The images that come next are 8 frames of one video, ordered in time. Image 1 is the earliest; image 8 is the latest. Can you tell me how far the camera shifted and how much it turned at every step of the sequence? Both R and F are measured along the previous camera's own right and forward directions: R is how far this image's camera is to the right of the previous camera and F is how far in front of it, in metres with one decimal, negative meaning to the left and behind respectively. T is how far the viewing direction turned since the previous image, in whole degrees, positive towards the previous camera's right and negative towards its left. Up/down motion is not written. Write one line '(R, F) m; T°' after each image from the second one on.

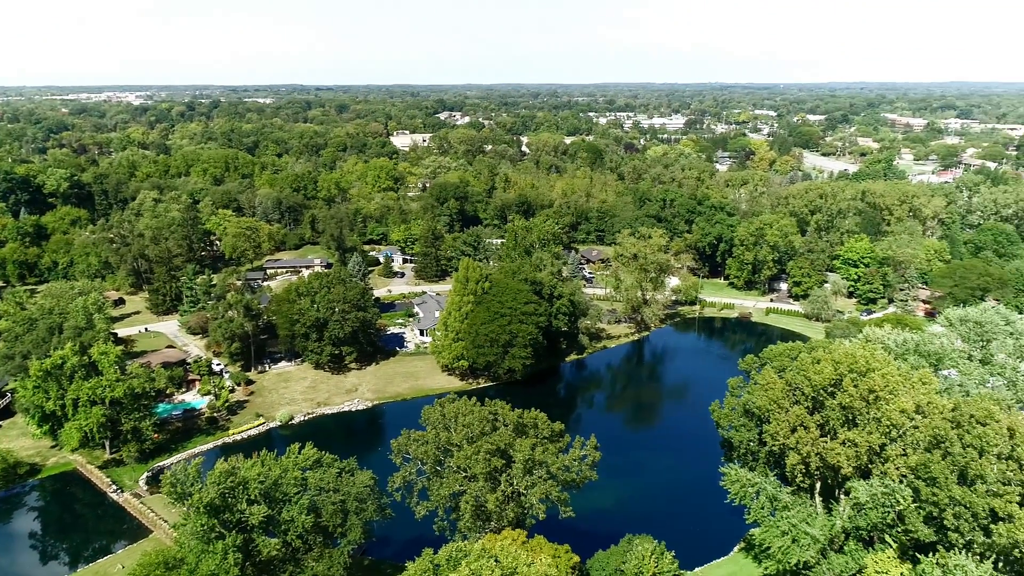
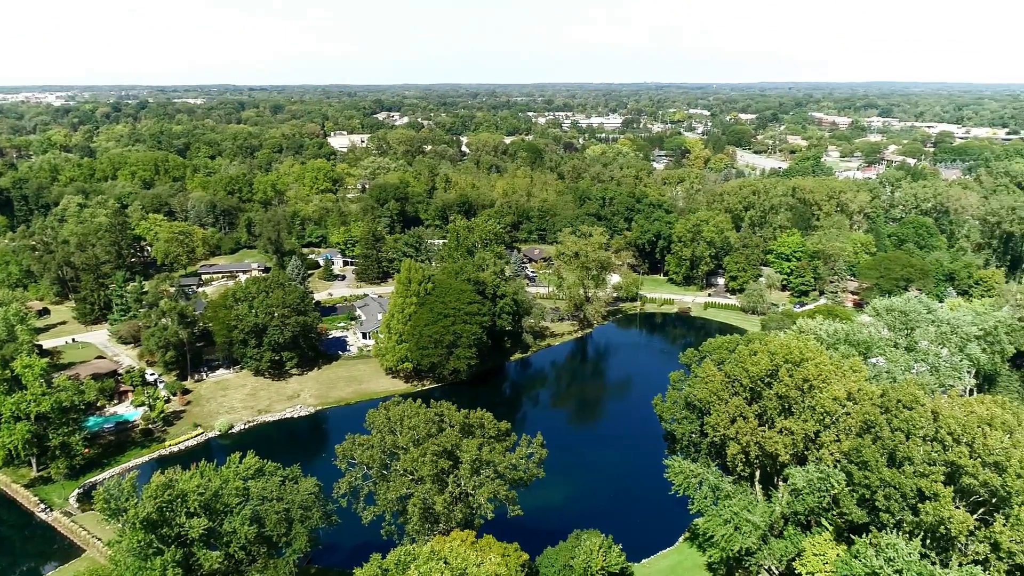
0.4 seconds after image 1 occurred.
(0.0, 0.0) m; +4°
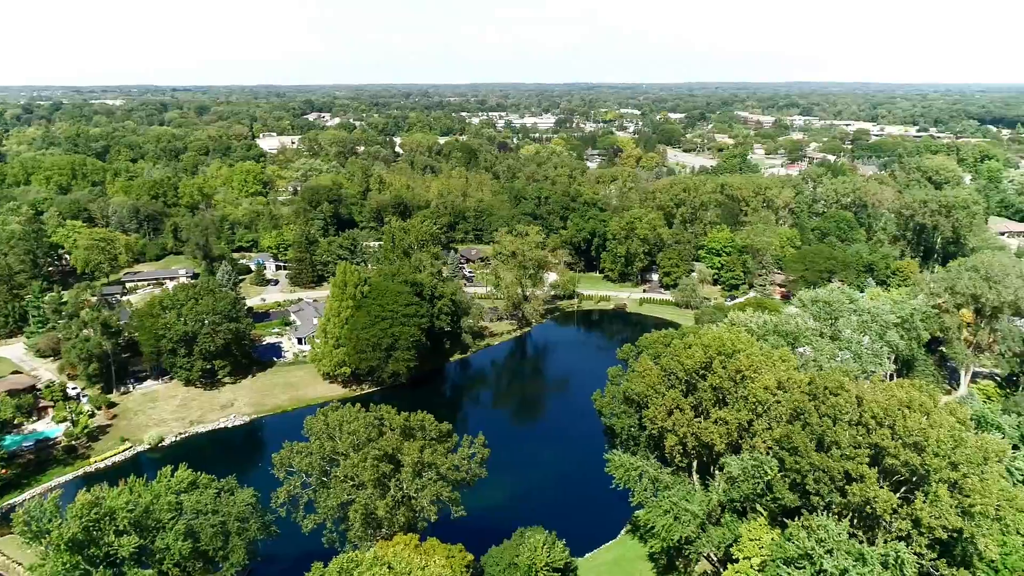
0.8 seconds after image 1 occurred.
(0.0, 0.0) m; +5°
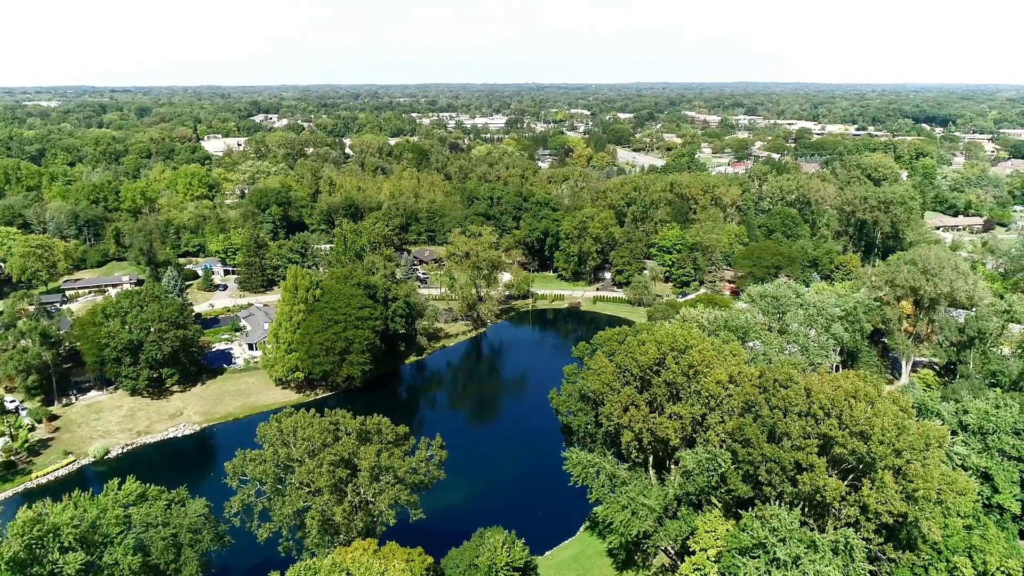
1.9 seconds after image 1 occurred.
(0.0, 0.0) m; +4°
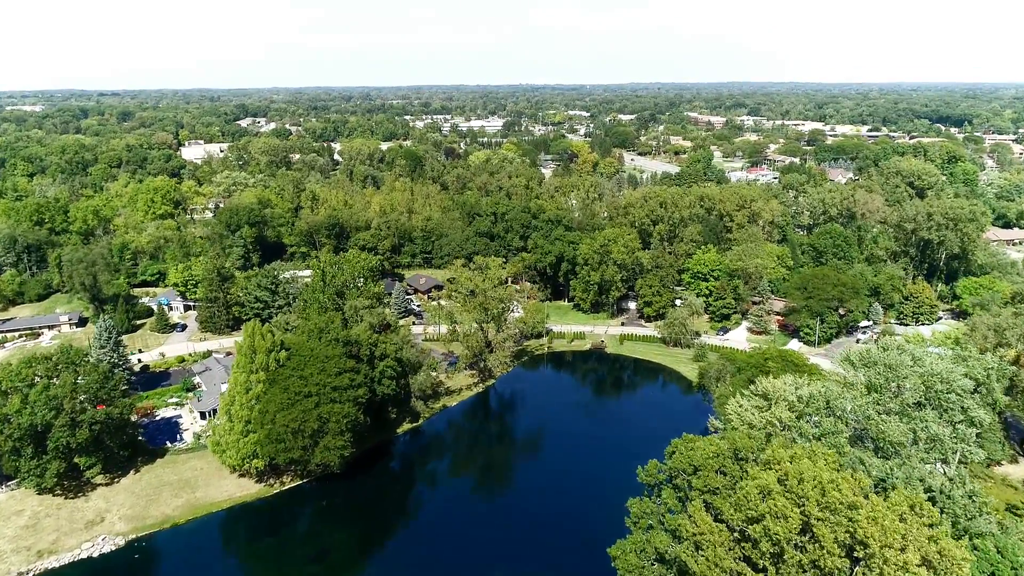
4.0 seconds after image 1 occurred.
(-1.0, +7.9) m; 0°
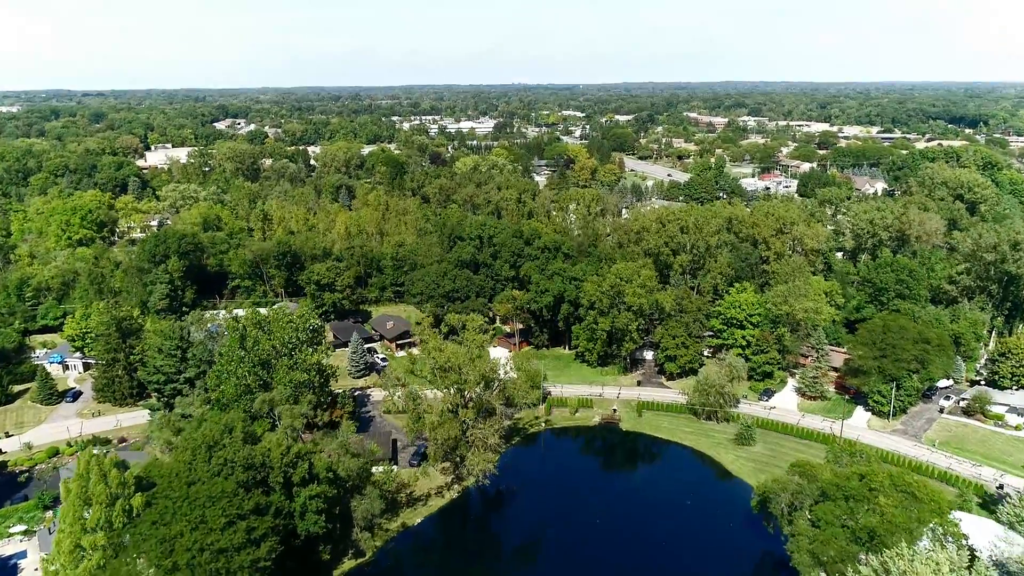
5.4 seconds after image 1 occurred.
(+0.3, +9.5) m; +1°
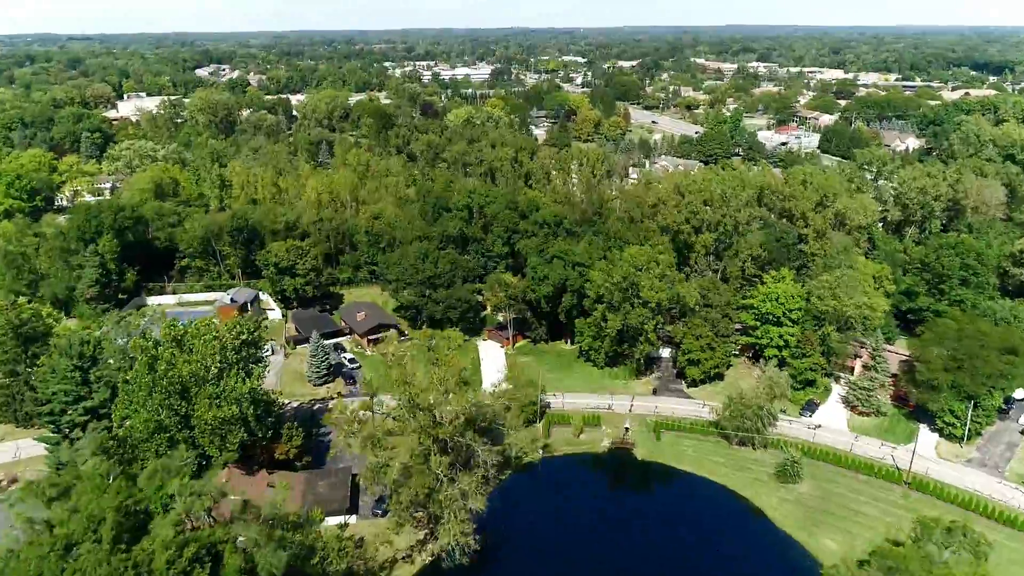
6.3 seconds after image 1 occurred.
(+0.3, +6.4) m; 0°
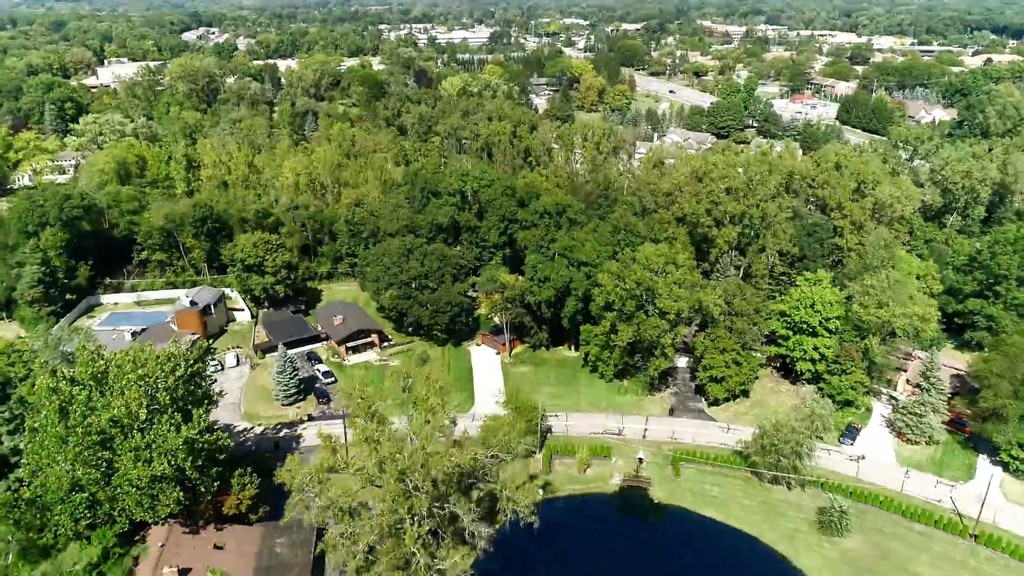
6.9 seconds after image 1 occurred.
(+0.1, +4.1) m; 0°
